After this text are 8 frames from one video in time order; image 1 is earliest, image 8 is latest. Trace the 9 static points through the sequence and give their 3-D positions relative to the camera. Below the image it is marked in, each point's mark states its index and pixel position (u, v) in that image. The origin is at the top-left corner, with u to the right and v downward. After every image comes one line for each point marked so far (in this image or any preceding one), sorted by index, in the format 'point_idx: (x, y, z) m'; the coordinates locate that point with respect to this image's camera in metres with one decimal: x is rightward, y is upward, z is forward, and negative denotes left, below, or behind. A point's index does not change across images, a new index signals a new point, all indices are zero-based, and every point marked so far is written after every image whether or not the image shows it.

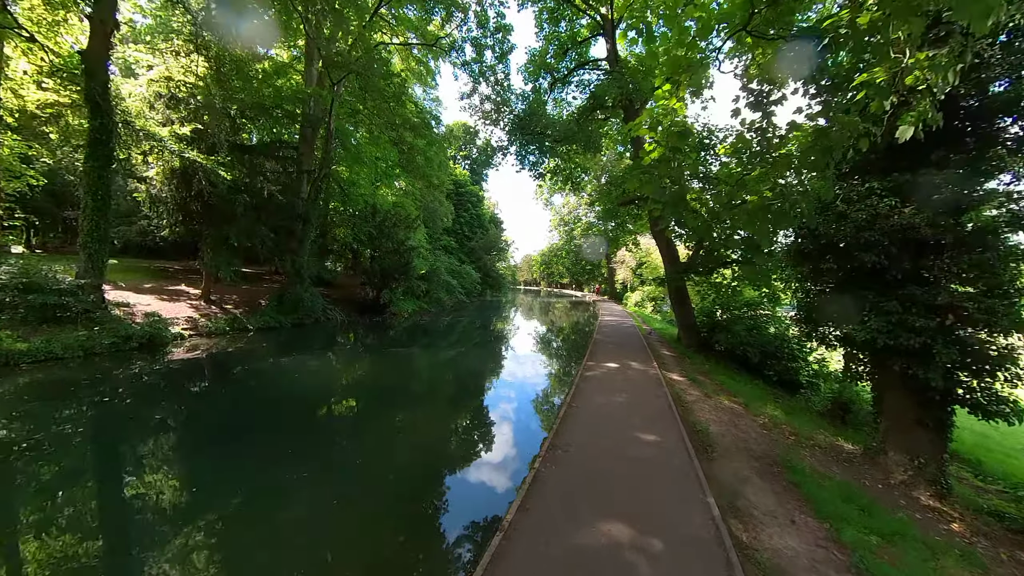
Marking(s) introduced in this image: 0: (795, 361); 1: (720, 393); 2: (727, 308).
0: (+6.9, -1.8, +11.2) m
1: (+3.9, -2.0, +8.6) m
2: (+5.9, -0.5, +12.9) m
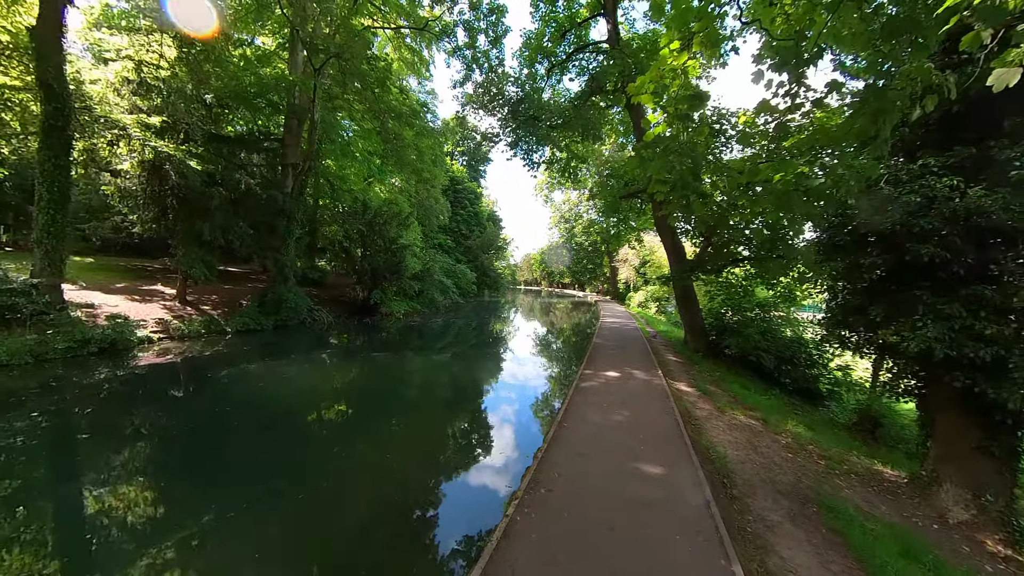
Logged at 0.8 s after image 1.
0: (+6.7, -1.8, +10.2) m
1: (+3.7, -2.0, +7.6) m
2: (+5.8, -0.5, +11.9) m
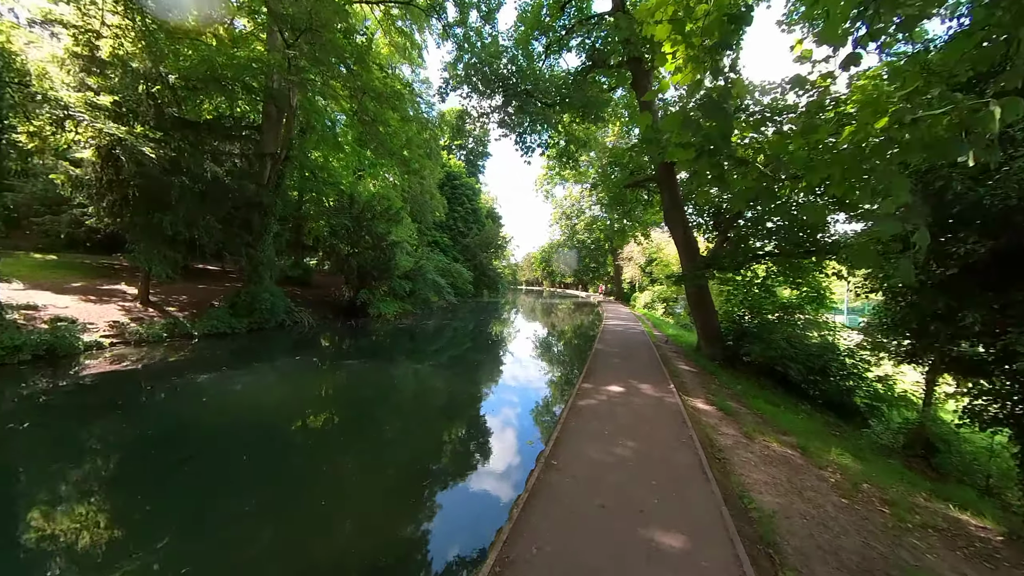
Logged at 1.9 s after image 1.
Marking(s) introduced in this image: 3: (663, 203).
0: (+6.5, -1.8, +8.9) m
1: (+3.5, -2.0, +6.3) m
2: (+5.6, -0.5, +10.6) m
3: (+3.8, +2.2, +11.6) m
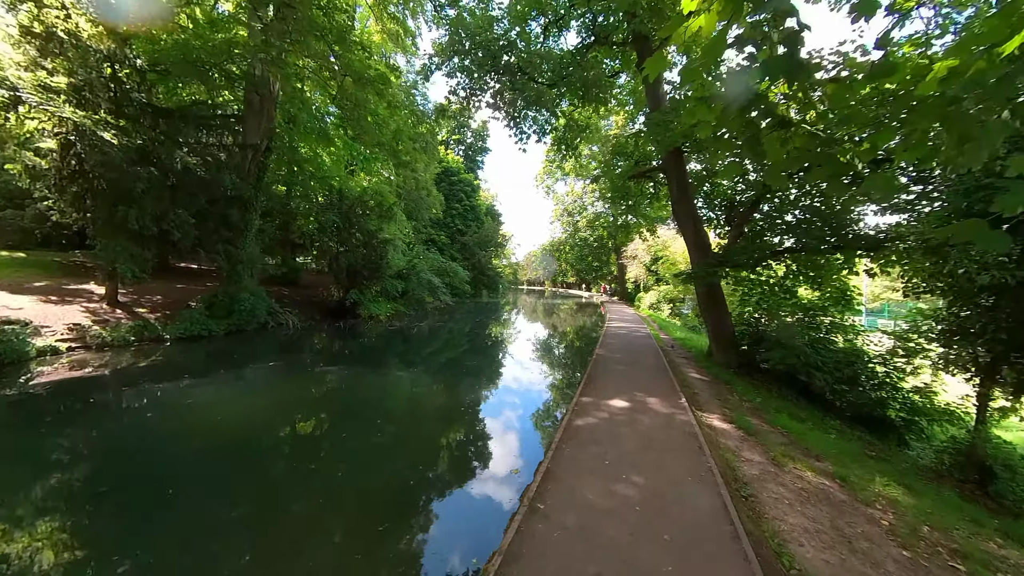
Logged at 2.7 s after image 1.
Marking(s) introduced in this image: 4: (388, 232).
0: (+6.3, -1.8, +7.9) m
1: (+3.3, -2.0, +5.4) m
2: (+5.5, -0.5, +9.6) m
3: (+3.7, +2.2, +10.6) m
4: (-4.9, +2.2, +18.4) m
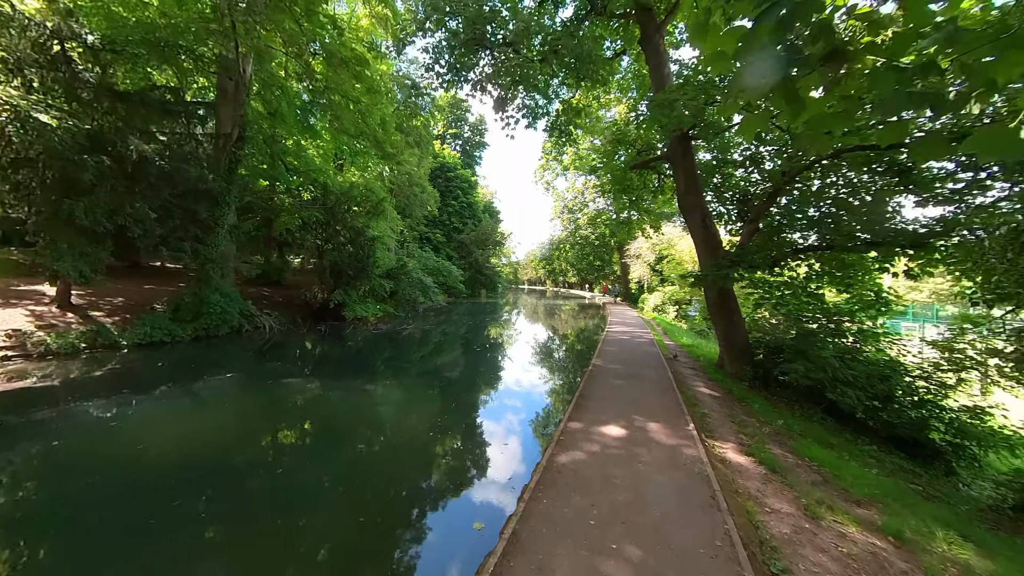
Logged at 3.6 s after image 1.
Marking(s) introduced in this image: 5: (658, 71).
0: (+6.1, -1.8, +6.8) m
1: (+3.0, -2.0, +4.3) m
2: (+5.2, -0.6, +8.5) m
3: (+3.4, +2.1, +9.6) m
4: (-5.1, +2.2, +17.4) m
5: (+2.9, +4.3, +9.1) m
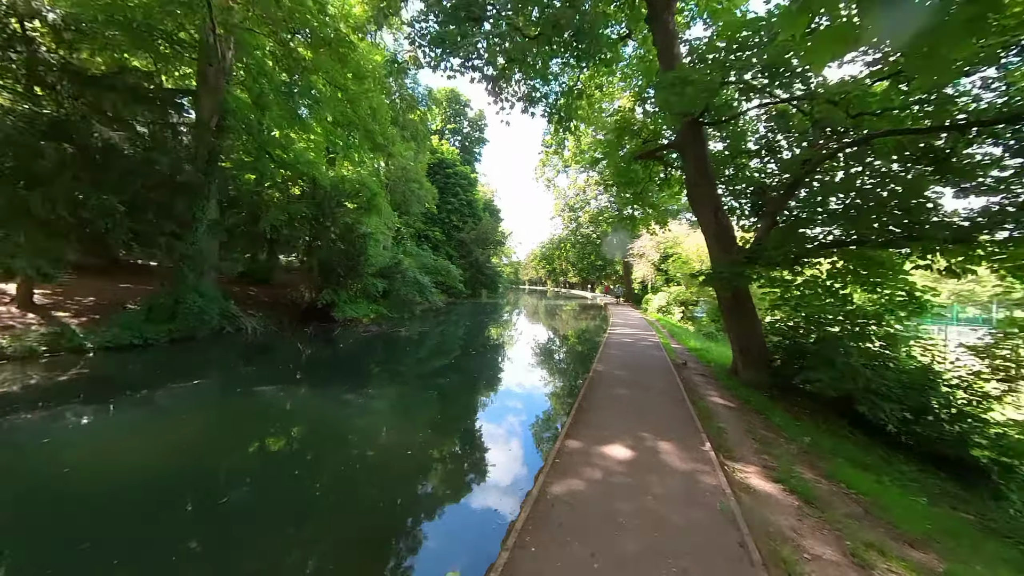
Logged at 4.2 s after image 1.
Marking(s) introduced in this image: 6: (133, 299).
0: (+6.0, -1.8, +6.1) m
1: (+2.9, -2.0, +3.5) m
2: (+5.1, -0.5, +7.8) m
3: (+3.3, +2.1, +8.8) m
4: (-5.2, +2.2, +16.7) m
5: (+2.8, +4.3, +8.3) m
6: (-10.0, -0.3, +12.3) m
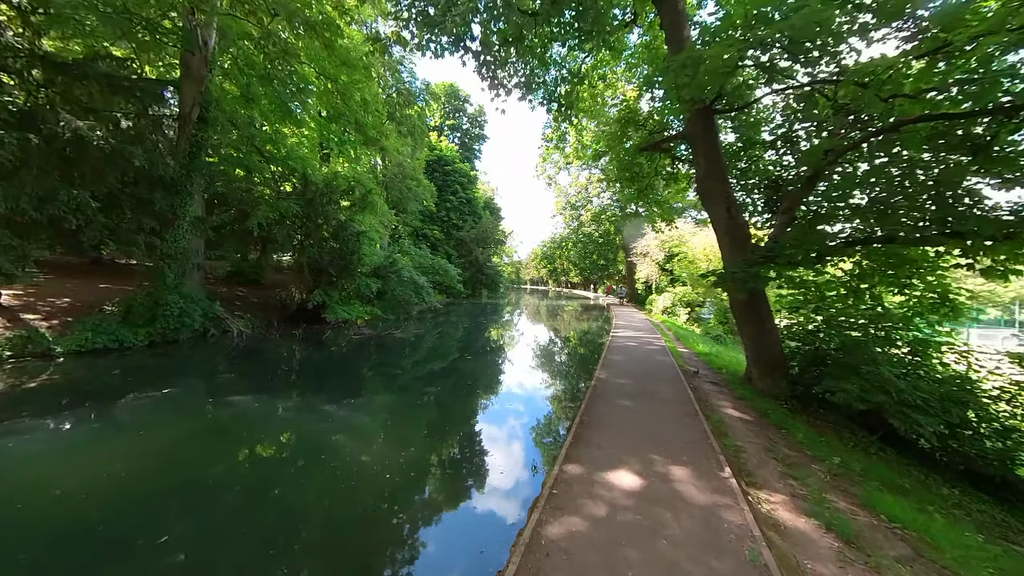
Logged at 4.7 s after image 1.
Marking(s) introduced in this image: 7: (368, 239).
0: (+5.9, -1.8, +5.4) m
1: (+2.8, -2.0, +2.9) m
2: (+5.0, -0.6, +7.2) m
3: (+3.3, +2.1, +8.2) m
4: (-5.2, +2.2, +16.1) m
5: (+2.7, +4.3, +7.7) m
6: (-10.0, -0.3, +11.7) m
7: (-5.0, +1.7, +16.4) m
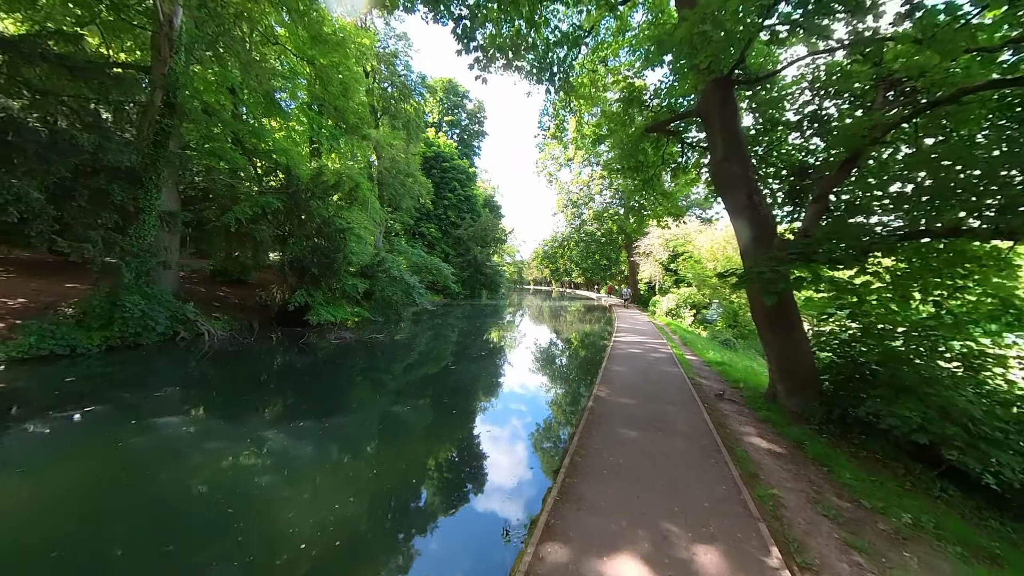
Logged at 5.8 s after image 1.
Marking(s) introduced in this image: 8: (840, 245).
0: (+5.7, -1.8, +4.4) m
1: (+2.5, -2.0, +1.9) m
2: (+4.8, -0.6, +6.1) m
3: (+3.1, +2.1, +7.2) m
4: (-5.3, +2.2, +15.1) m
5: (+2.6, +4.3, +6.7) m
6: (-10.2, -0.3, +10.8) m
7: (-5.1, +1.7, +15.4) m
8: (+4.0, +0.5, +5.6) m
